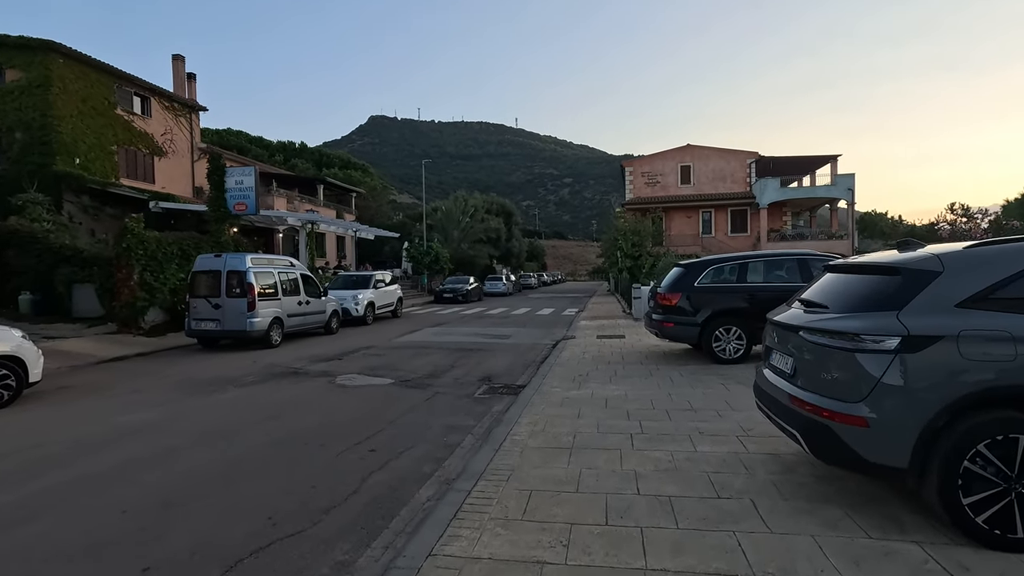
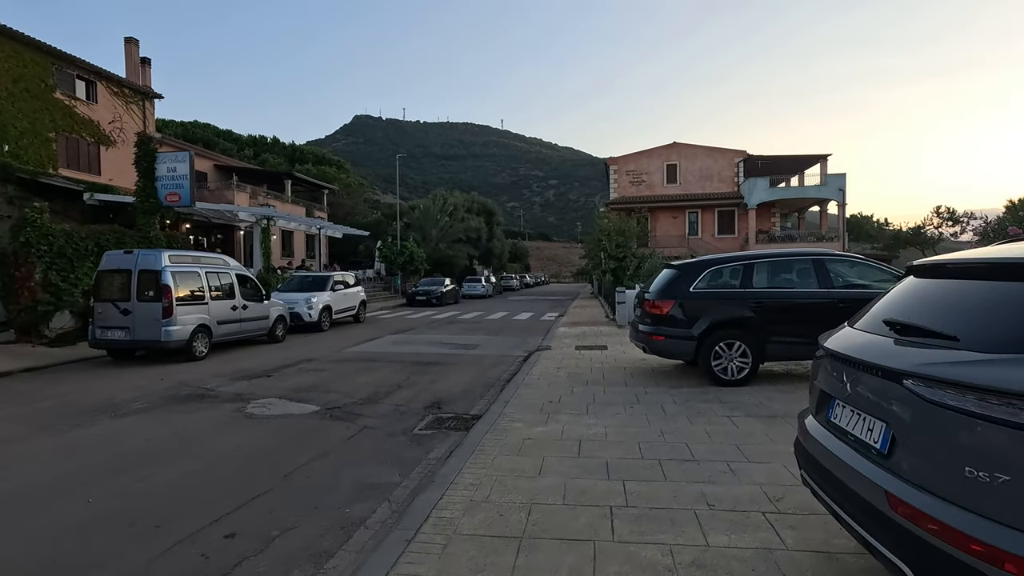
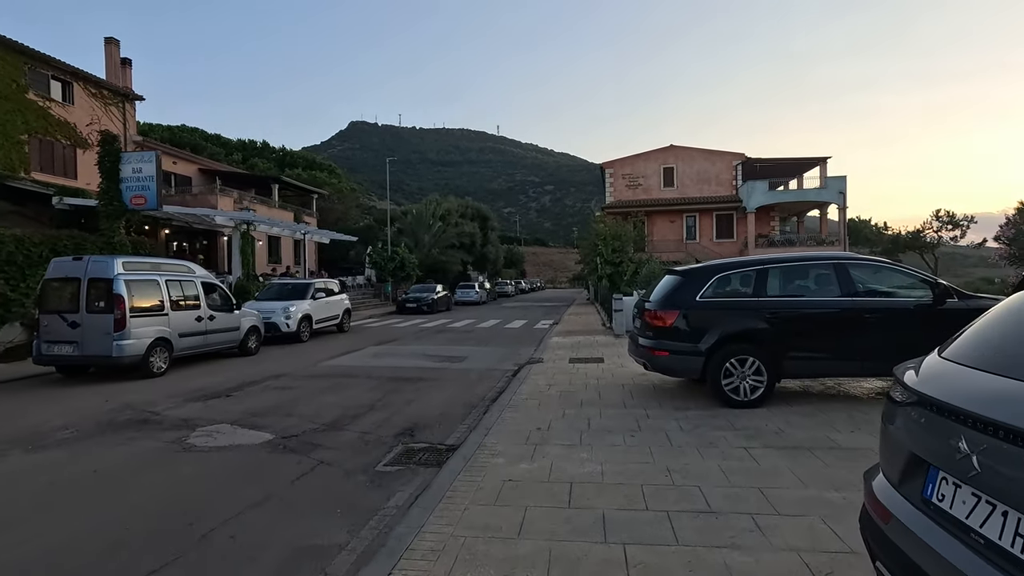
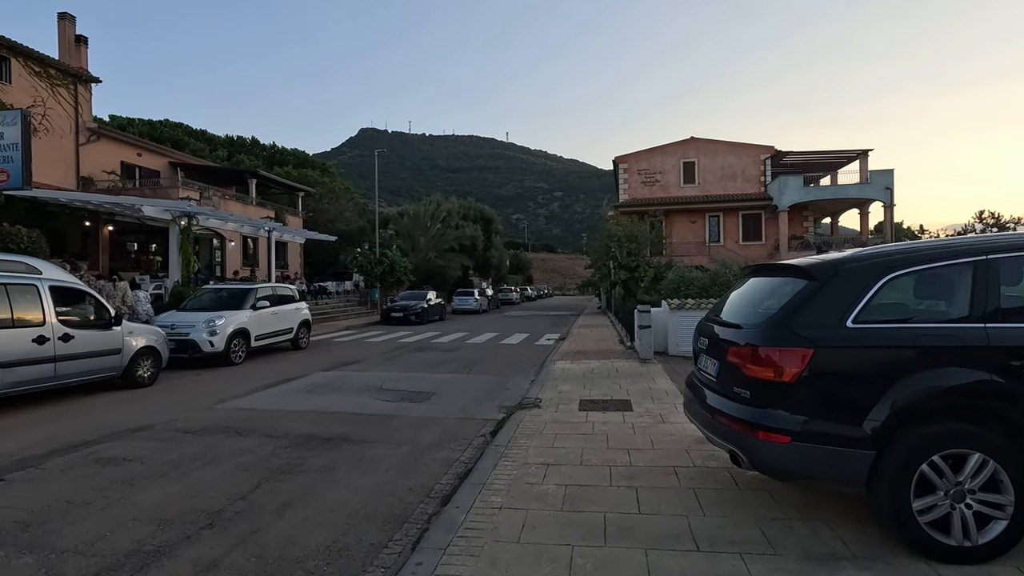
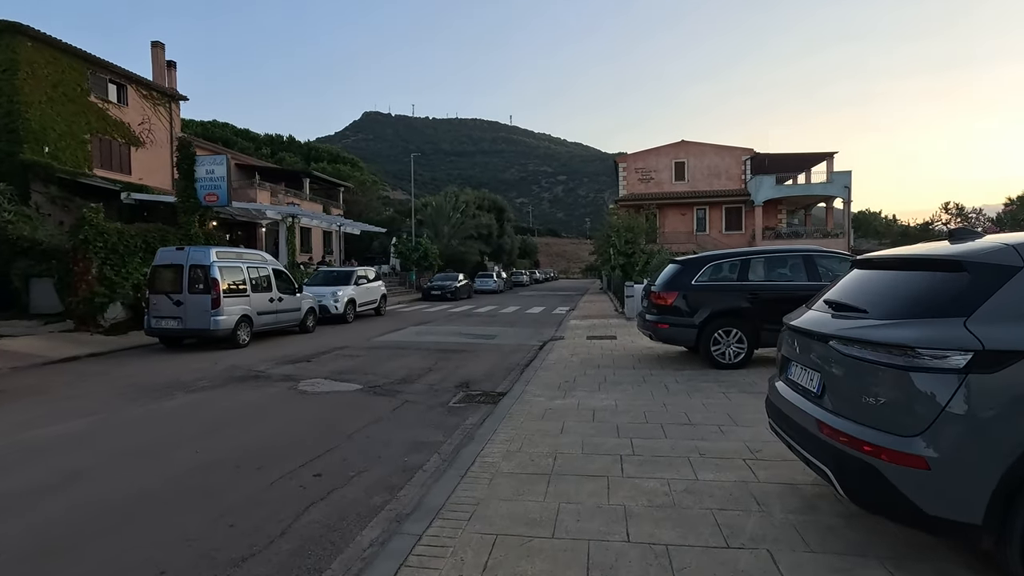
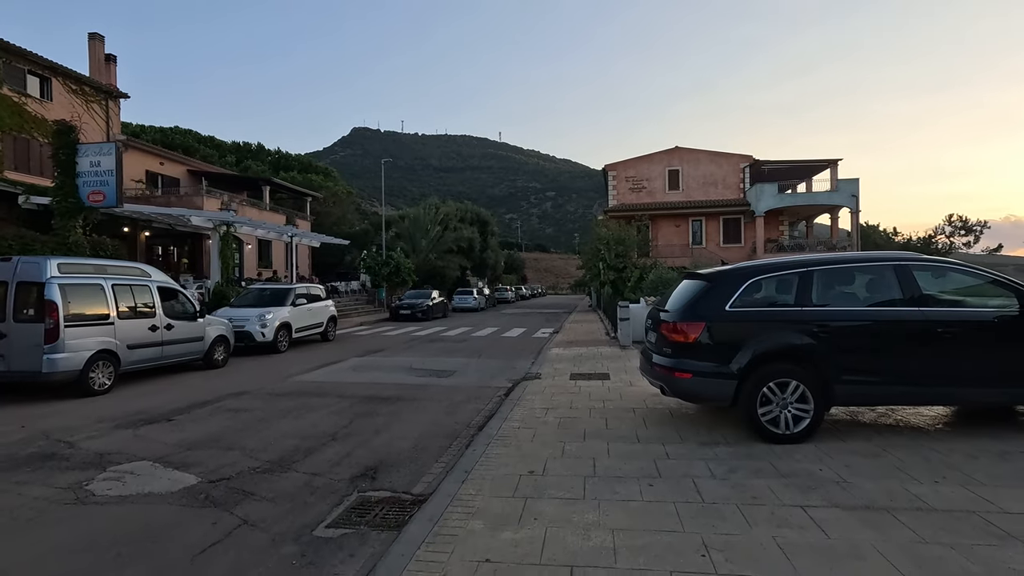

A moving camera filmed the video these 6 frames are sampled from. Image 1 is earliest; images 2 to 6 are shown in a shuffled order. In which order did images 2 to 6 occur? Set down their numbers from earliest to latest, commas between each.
5, 2, 3, 6, 4
